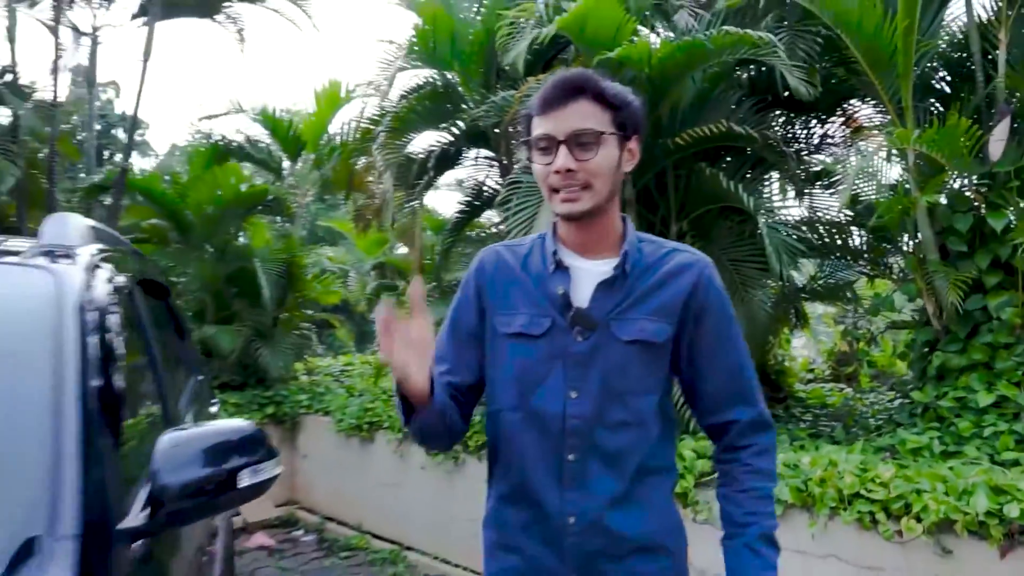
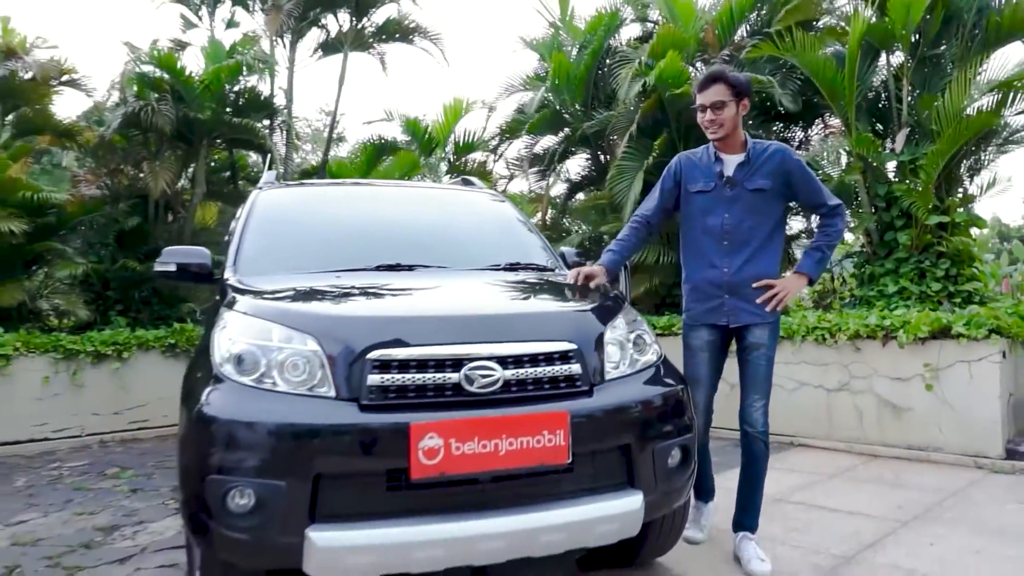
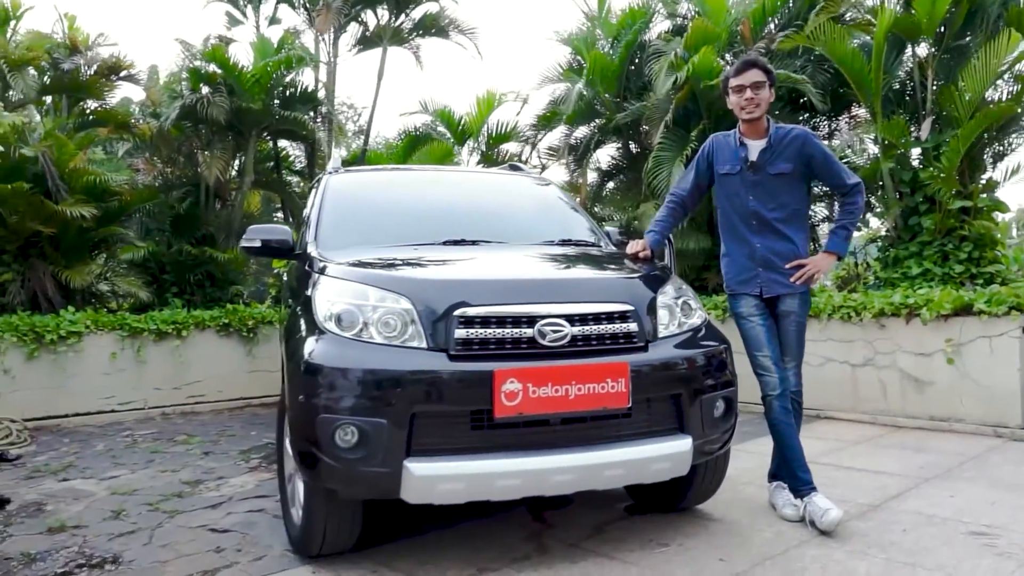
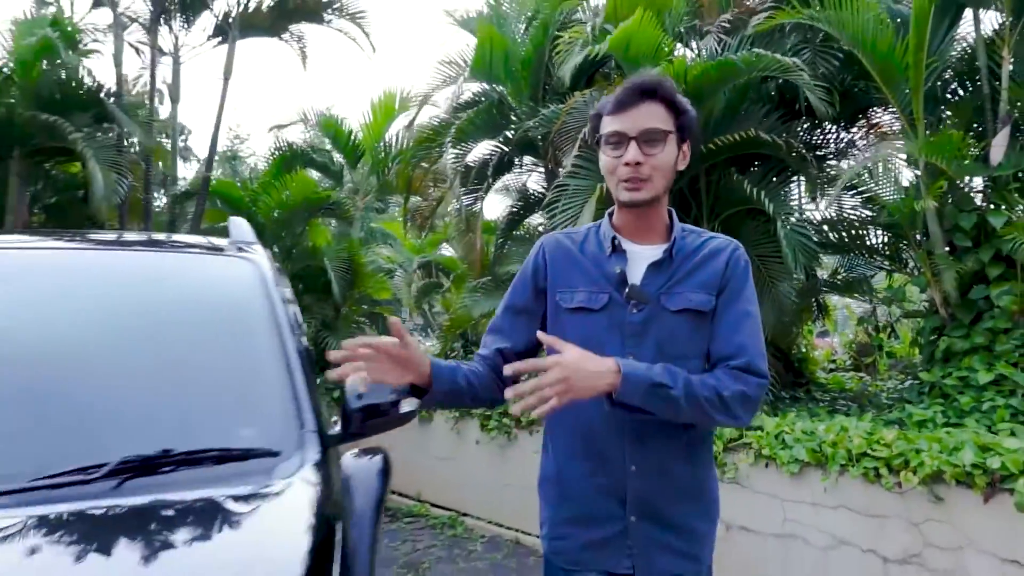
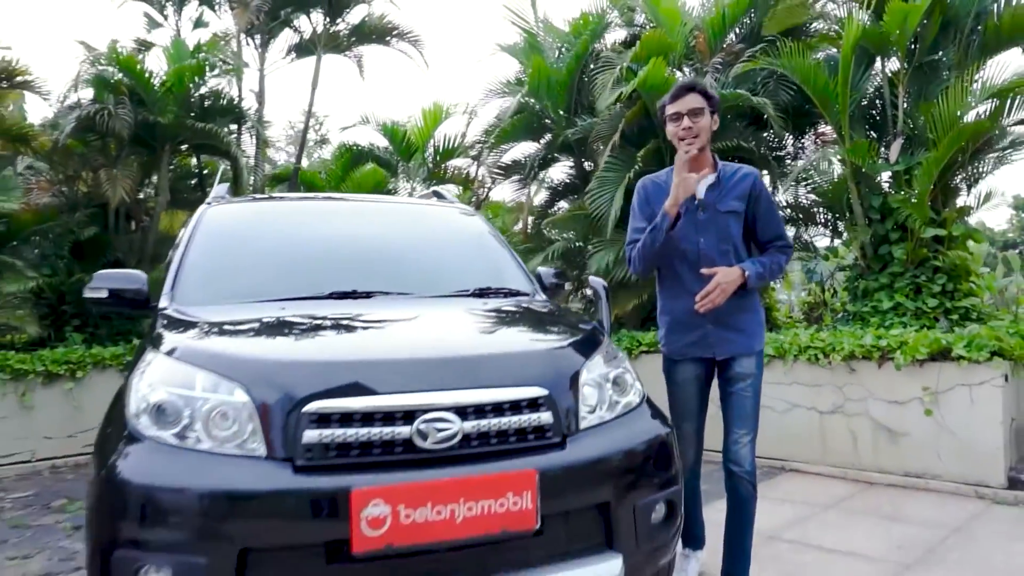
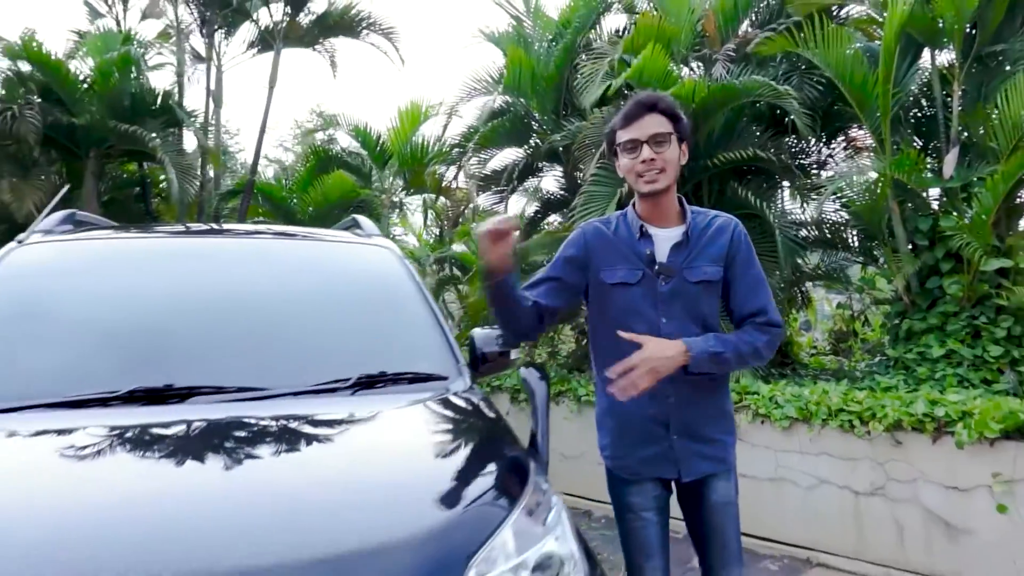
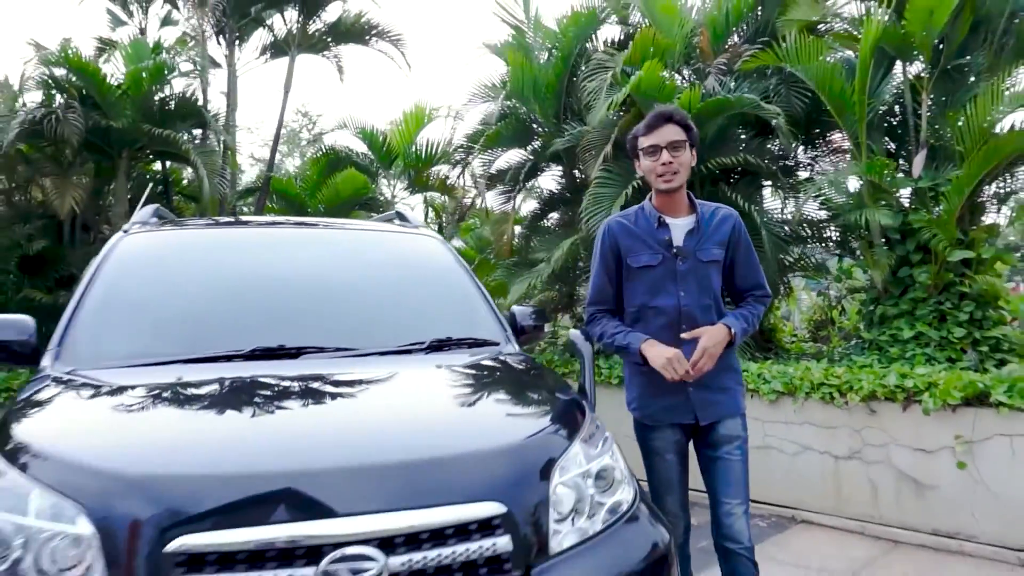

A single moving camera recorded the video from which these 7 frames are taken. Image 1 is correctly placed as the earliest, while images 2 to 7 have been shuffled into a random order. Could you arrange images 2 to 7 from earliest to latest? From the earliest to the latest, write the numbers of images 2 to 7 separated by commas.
4, 6, 7, 5, 2, 3
